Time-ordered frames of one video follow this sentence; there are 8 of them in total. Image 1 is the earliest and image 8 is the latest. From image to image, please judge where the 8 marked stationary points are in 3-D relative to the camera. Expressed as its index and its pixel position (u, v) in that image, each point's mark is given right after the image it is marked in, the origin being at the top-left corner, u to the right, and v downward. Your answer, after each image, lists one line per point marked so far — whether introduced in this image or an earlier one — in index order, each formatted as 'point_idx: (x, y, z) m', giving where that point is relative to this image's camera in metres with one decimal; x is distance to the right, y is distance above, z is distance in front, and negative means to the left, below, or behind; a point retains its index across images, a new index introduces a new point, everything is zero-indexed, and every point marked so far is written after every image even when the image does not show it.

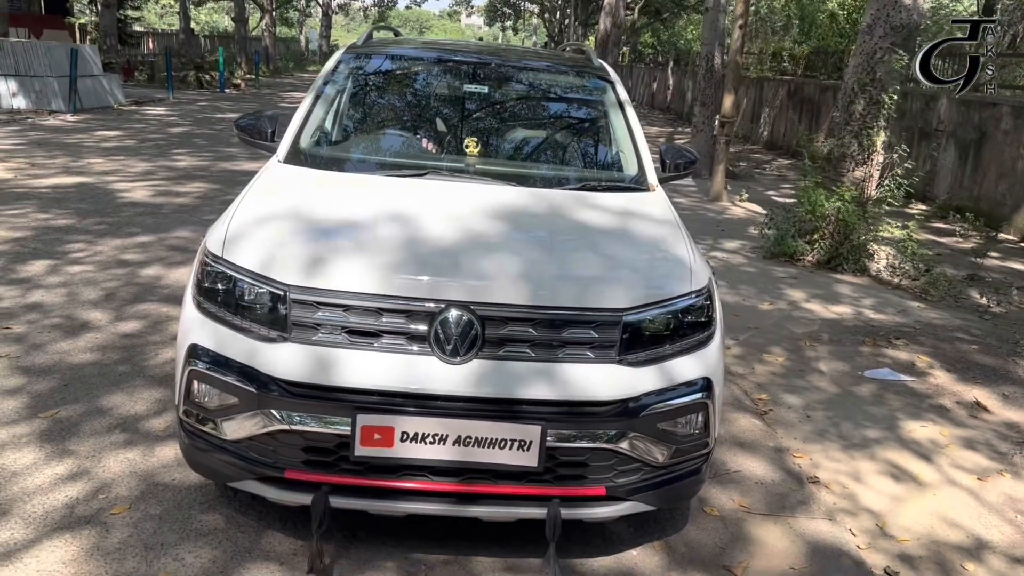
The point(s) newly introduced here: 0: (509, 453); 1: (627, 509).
0: (0.0, -0.5, +2.5) m
1: (+0.4, -0.7, +2.7) m
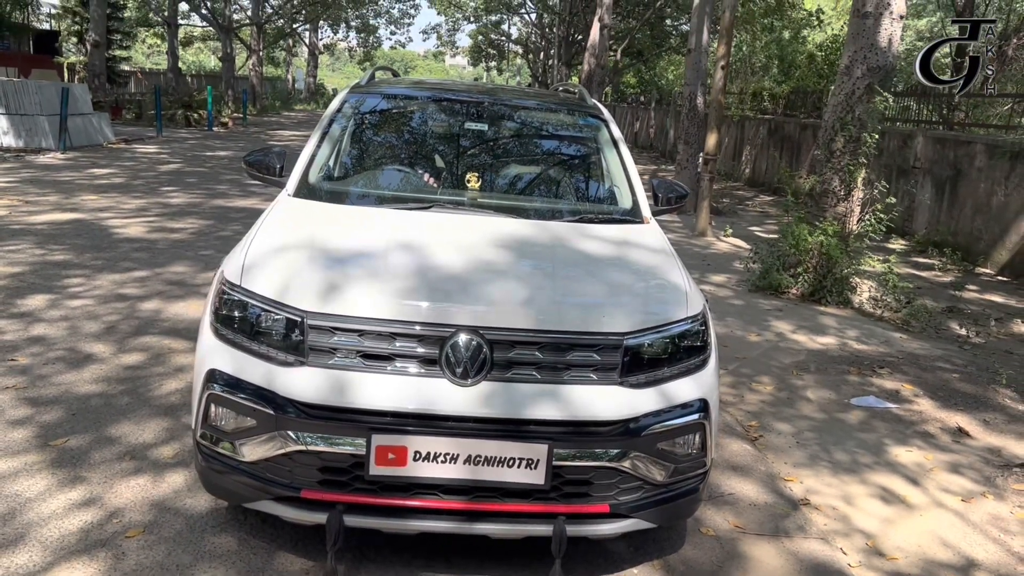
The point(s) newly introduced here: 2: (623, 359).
0: (0.0, -0.5, +2.7) m
1: (+0.4, -0.8, +2.8) m
2: (+0.3, -0.2, +2.8) m
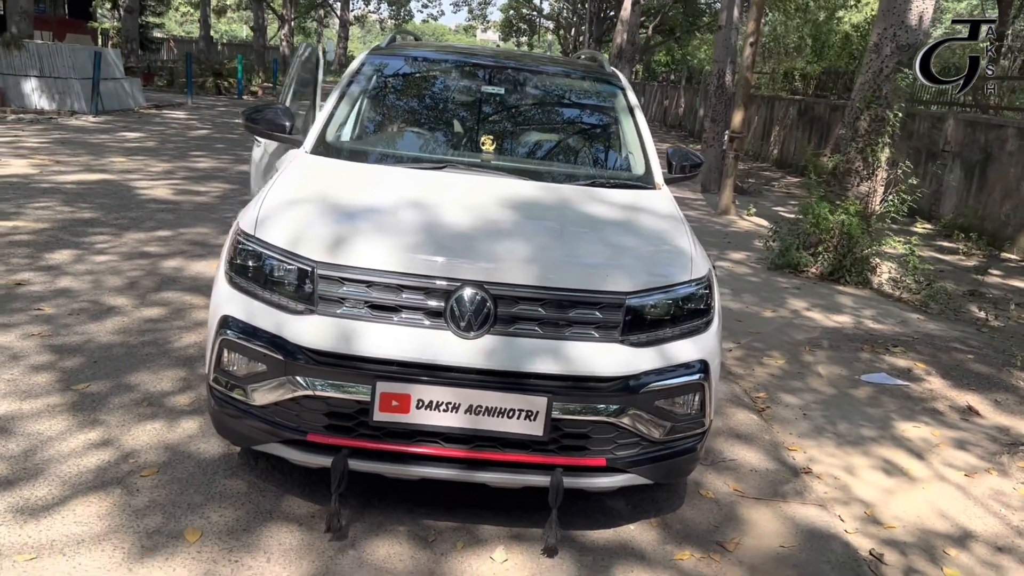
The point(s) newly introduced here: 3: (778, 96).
0: (0.0, -0.4, +2.7) m
1: (+0.4, -0.6, +2.9) m
2: (+0.4, -0.1, +2.8) m
3: (+5.9, +4.3, +19.7) m
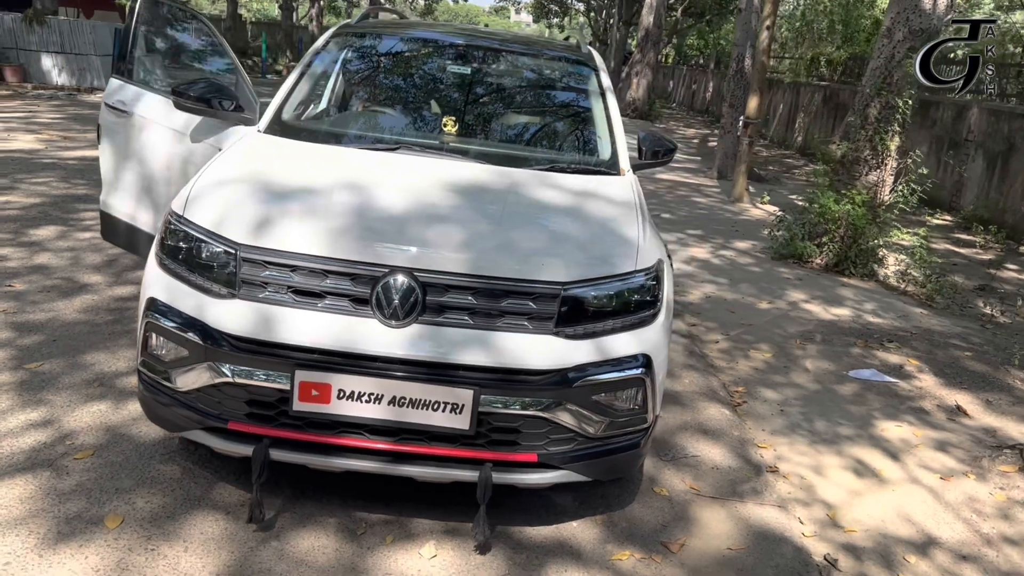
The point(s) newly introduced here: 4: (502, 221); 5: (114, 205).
0: (-0.2, -0.4, +2.6) m
1: (+0.2, -0.6, +2.8) m
2: (+0.1, -0.1, +2.7) m
3: (+6.4, +4.5, +19.3) m
4: (0.0, +0.2, +2.9) m
5: (-1.9, +0.4, +4.6) m
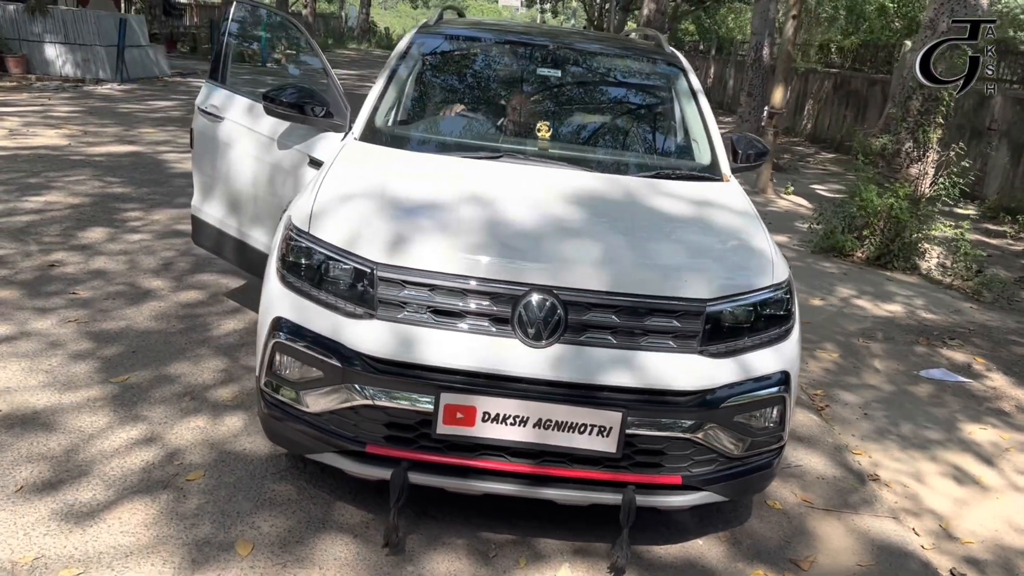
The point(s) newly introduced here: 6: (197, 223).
0: (+0.2, -0.4, +2.6) m
1: (+0.6, -0.6, +2.7) m
2: (+0.6, -0.1, +2.6) m
3: (+6.5, +4.8, +19.2) m
4: (+0.4, +0.2, +2.8) m
5: (-1.5, +0.4, +4.5) m
6: (-1.6, +0.3, +4.5) m
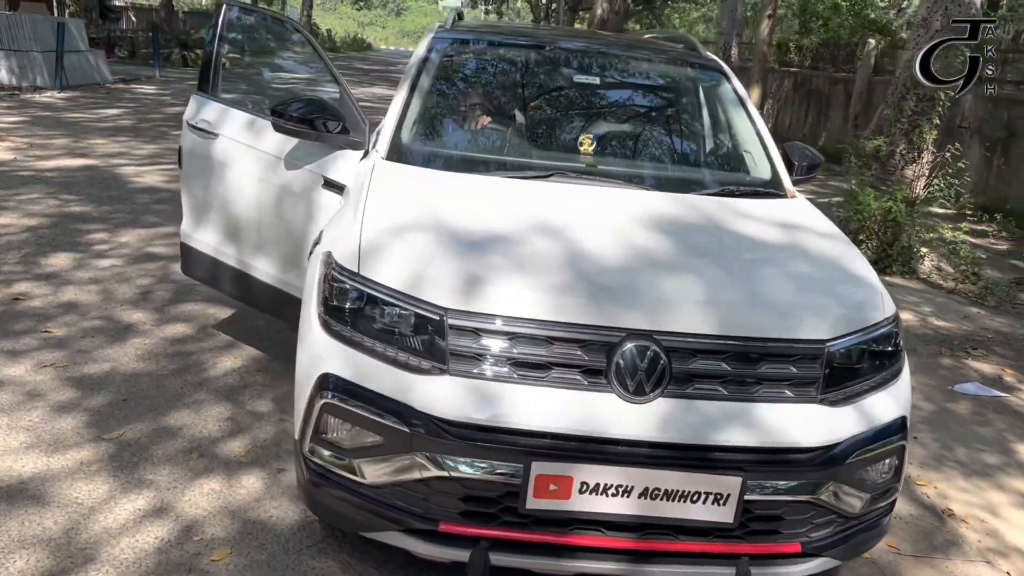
0: (+0.5, -0.5, +2.2) m
1: (+0.8, -0.7, +2.4) m
2: (+0.8, -0.2, +2.3) m
3: (+5.6, +4.8, +19.3) m
4: (+0.6, +0.1, +2.5) m
5: (-1.4, +0.2, +4.0) m
6: (-1.5, +0.2, +4.1) m
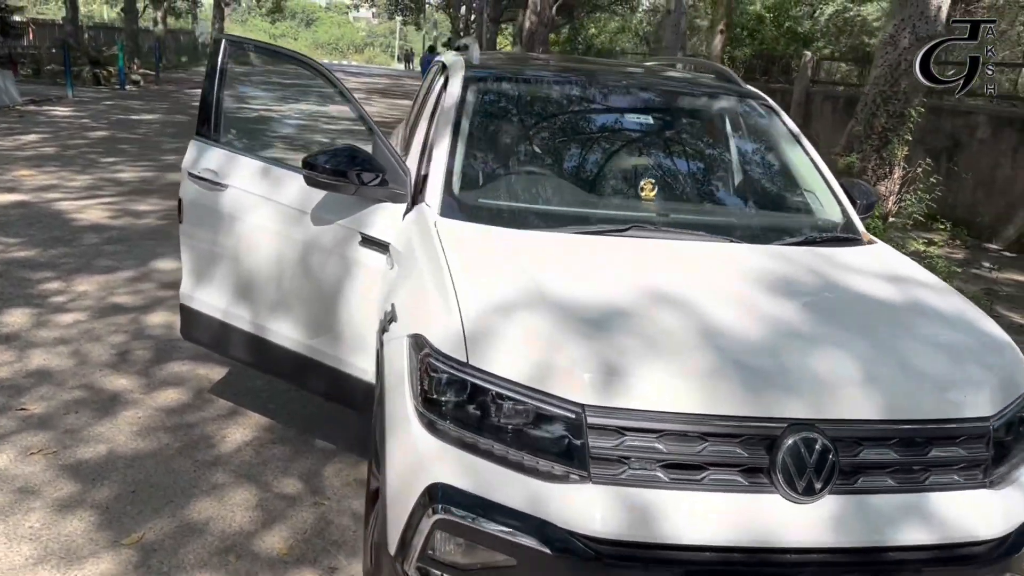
0: (+0.8, -0.7, +2.0) m
1: (+1.2, -0.9, +2.2) m
2: (+1.1, -0.4, +2.1) m
3: (+4.2, +4.6, +19.5) m
4: (+0.9, -0.1, +2.2) m
5: (-1.3, 0.0, +3.6) m
6: (-1.3, -0.1, +3.6) m
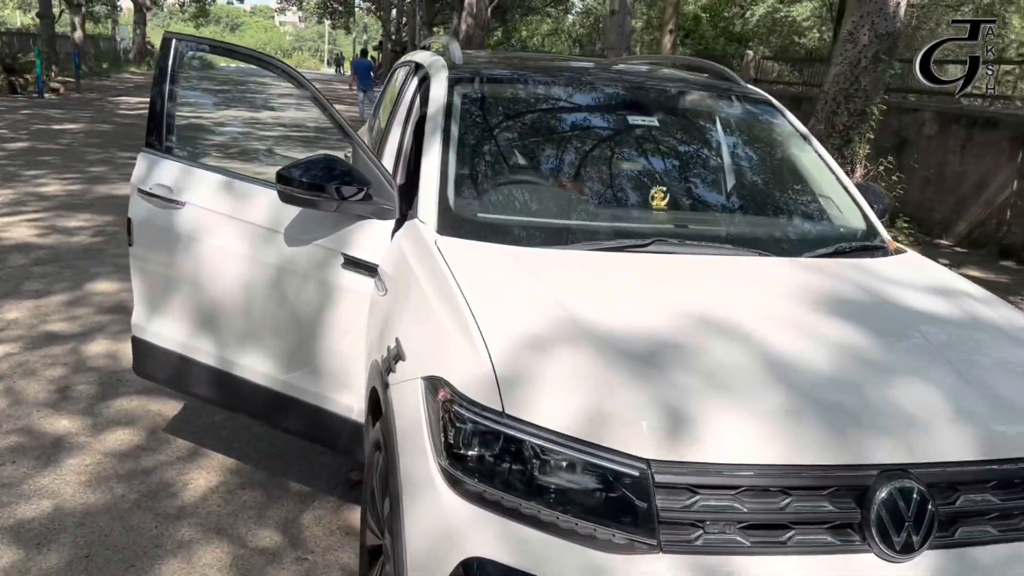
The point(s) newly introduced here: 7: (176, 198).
0: (+0.9, -0.8, +1.7) m
1: (+1.2, -0.9, +2.0) m
2: (+1.2, -0.4, +1.9) m
3: (+2.9, +4.6, +19.4) m
4: (+1.0, -0.2, +2.0) m
5: (-1.3, -0.1, +3.2) m
6: (-1.4, -0.2, +3.2) m
7: (-1.2, +0.3, +3.1) m
